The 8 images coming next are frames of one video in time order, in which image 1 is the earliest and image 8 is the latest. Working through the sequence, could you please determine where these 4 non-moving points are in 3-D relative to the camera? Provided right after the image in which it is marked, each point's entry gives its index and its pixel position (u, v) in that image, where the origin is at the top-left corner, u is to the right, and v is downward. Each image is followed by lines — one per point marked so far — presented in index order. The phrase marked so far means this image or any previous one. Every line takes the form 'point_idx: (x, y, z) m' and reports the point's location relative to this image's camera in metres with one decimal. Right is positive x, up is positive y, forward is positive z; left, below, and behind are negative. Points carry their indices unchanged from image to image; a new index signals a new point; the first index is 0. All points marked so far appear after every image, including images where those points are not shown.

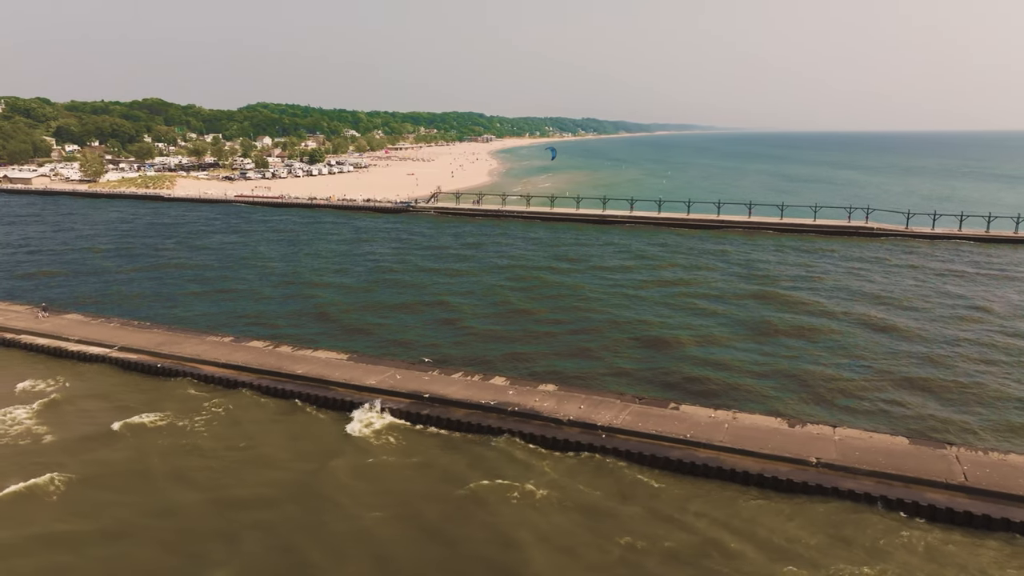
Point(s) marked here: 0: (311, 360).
0: (-5.4, -1.9, +16.3) m
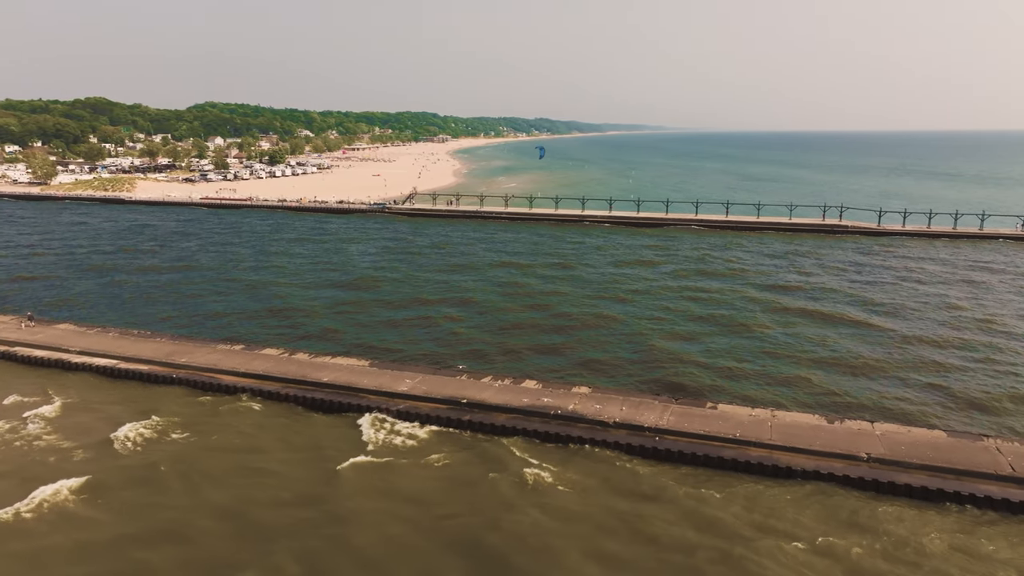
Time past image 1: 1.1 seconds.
0: (-4.6, -2.1, +15.9) m
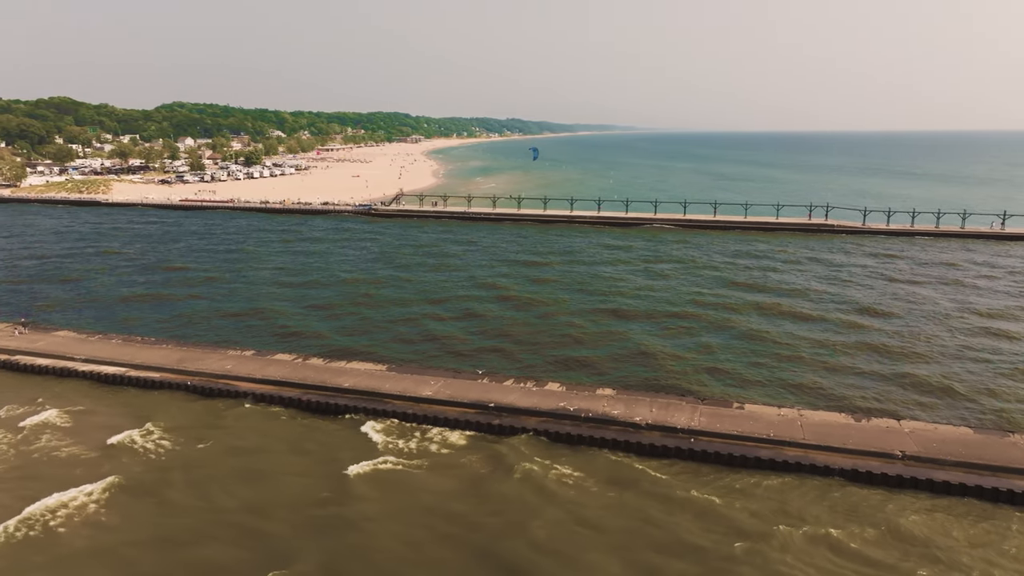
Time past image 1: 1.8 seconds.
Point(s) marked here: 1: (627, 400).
0: (-4.1, -2.2, +15.7) m
1: (+2.7, -2.6, +13.9) m
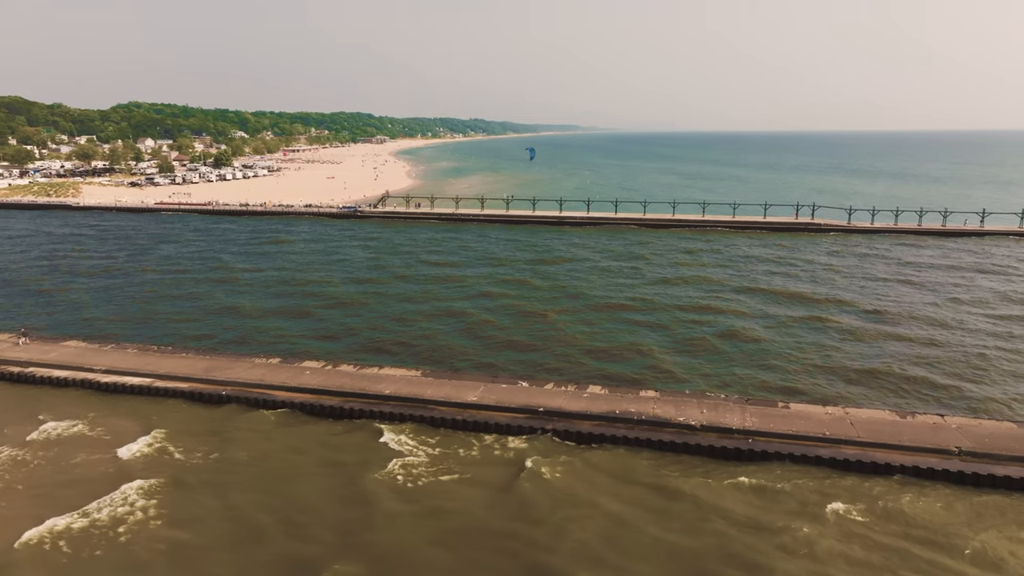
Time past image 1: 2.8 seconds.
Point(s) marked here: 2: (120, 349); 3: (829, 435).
0: (-3.1, -2.3, +15.4) m
1: (+3.7, -2.6, +13.9) m
2: (-11.6, -1.8, +18.0) m
3: (+6.5, -3.0, +12.3) m
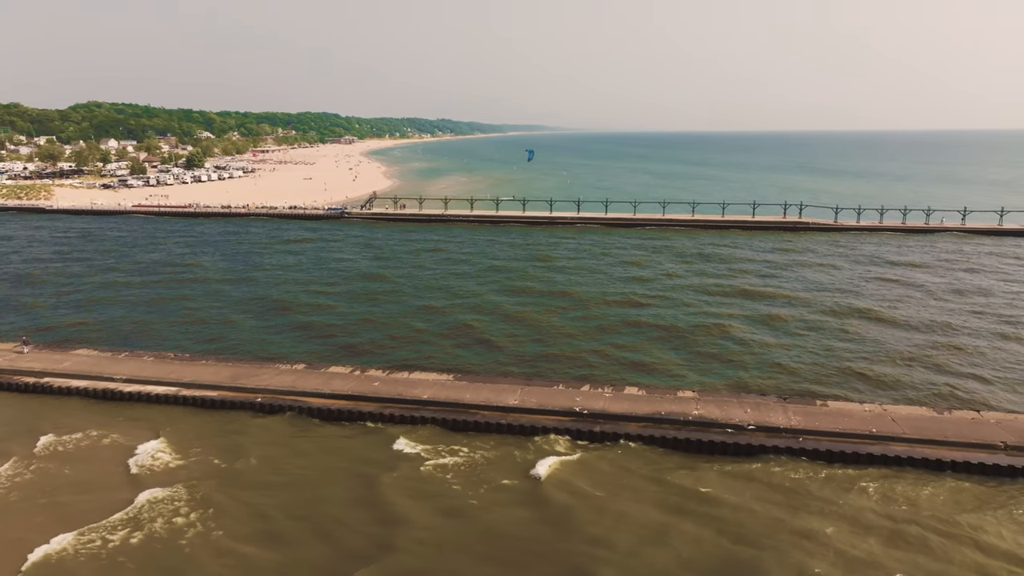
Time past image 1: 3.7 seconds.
0: (-2.2, -2.4, +15.3) m
1: (+4.7, -2.6, +14.0) m
2: (-10.9, -2.0, +17.5) m
3: (+7.5, -2.9, +12.4) m
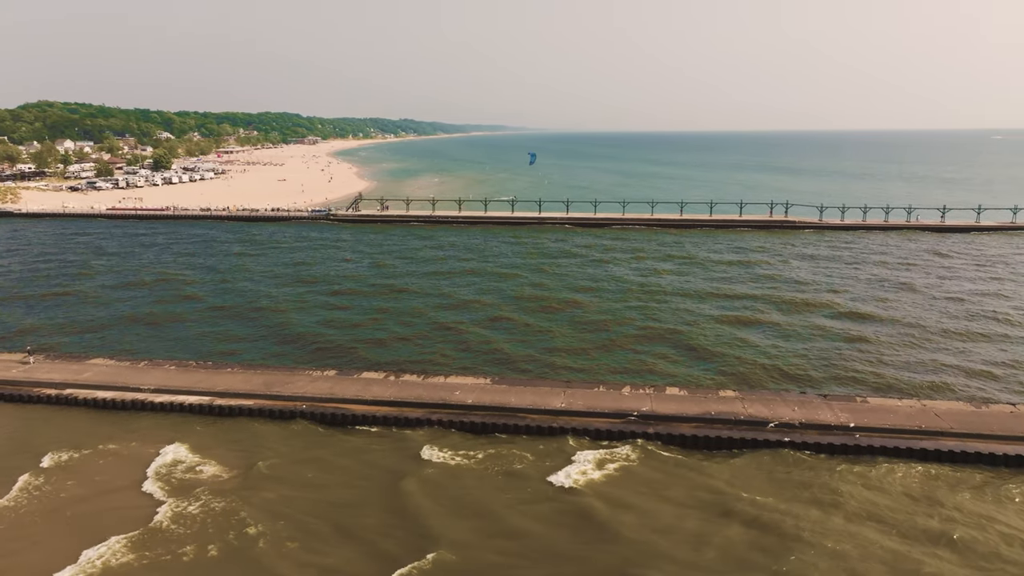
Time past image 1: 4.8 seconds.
0: (-1.2, -2.5, +15.1) m
1: (+5.7, -2.6, +14.1) m
2: (-9.9, -2.2, +17.0) m
3: (+8.6, -2.9, +12.7) m
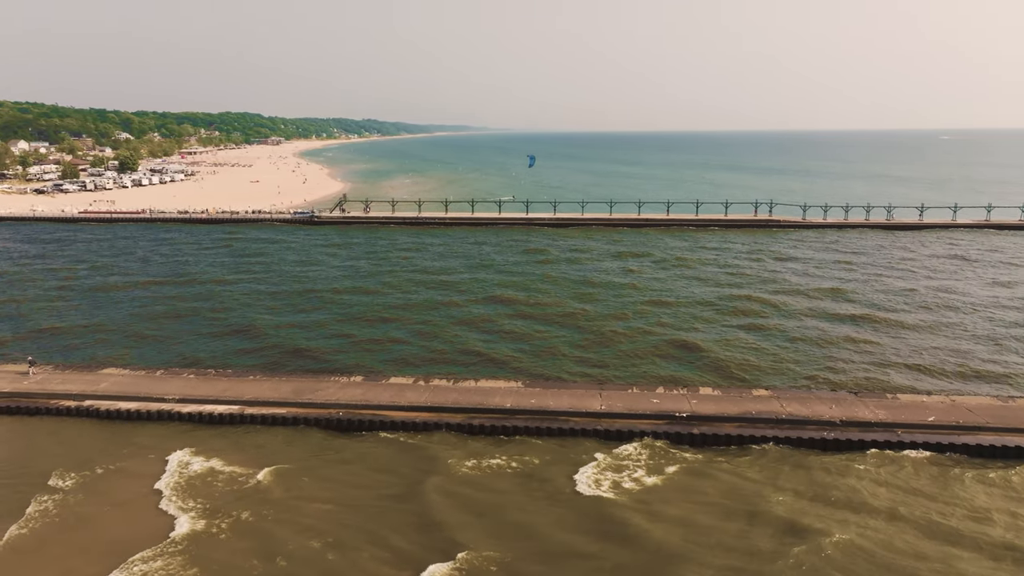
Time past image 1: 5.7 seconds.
0: (-0.3, -2.6, +15.0) m
1: (+6.6, -2.6, +14.3) m
2: (-9.1, -2.4, +16.6) m
3: (+9.6, -2.9, +13.0) m
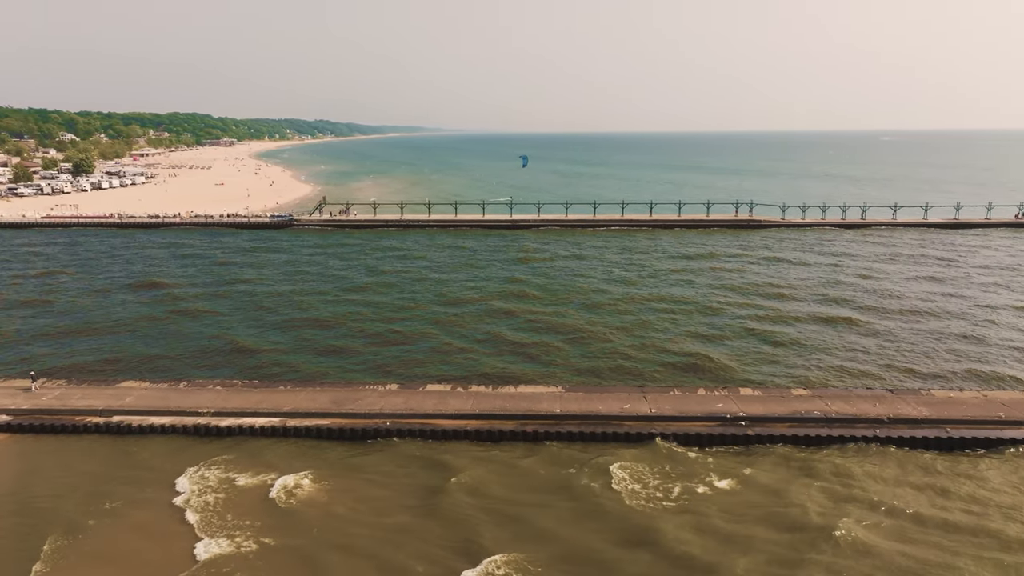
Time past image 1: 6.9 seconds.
0: (+0.8, -2.7, +14.9) m
1: (+7.7, -2.6, +14.6) m
2: (-8.1, -2.6, +16.0) m
3: (+10.7, -2.9, +13.4) m
